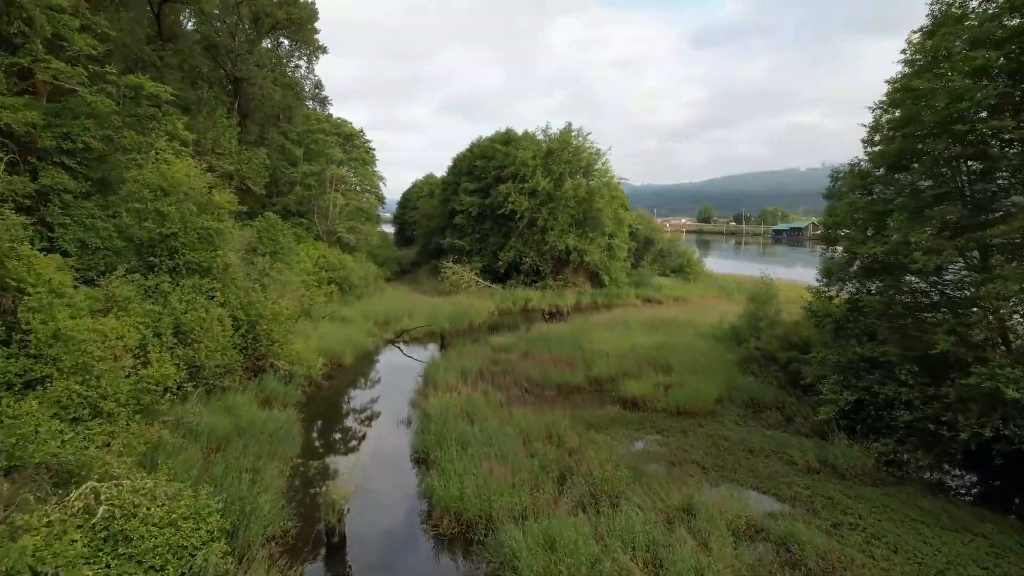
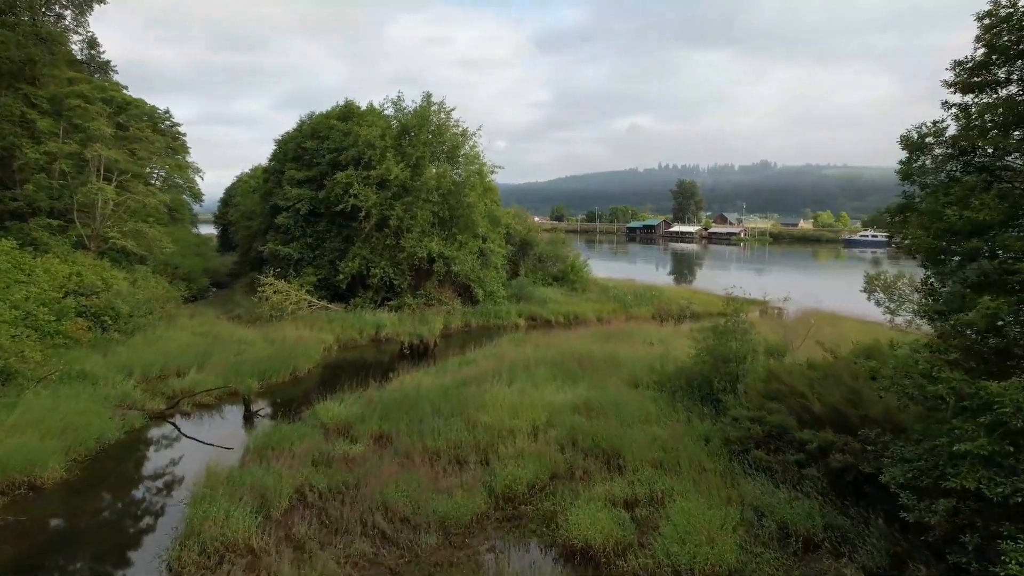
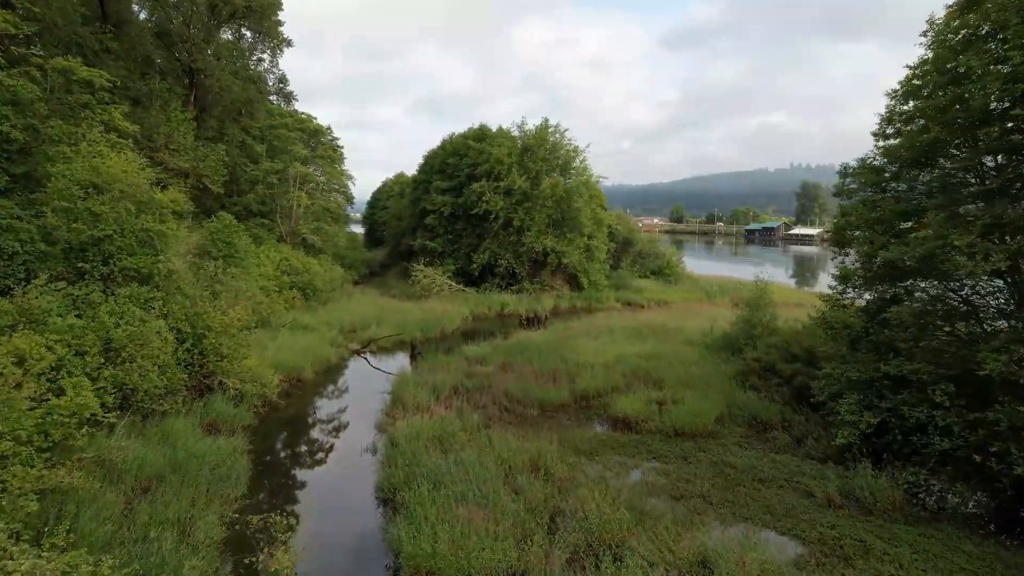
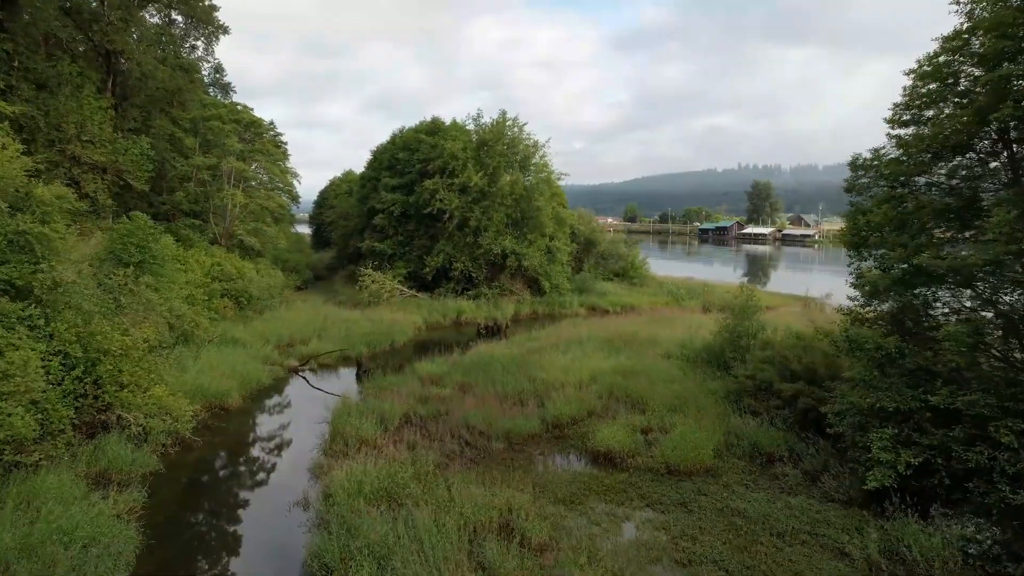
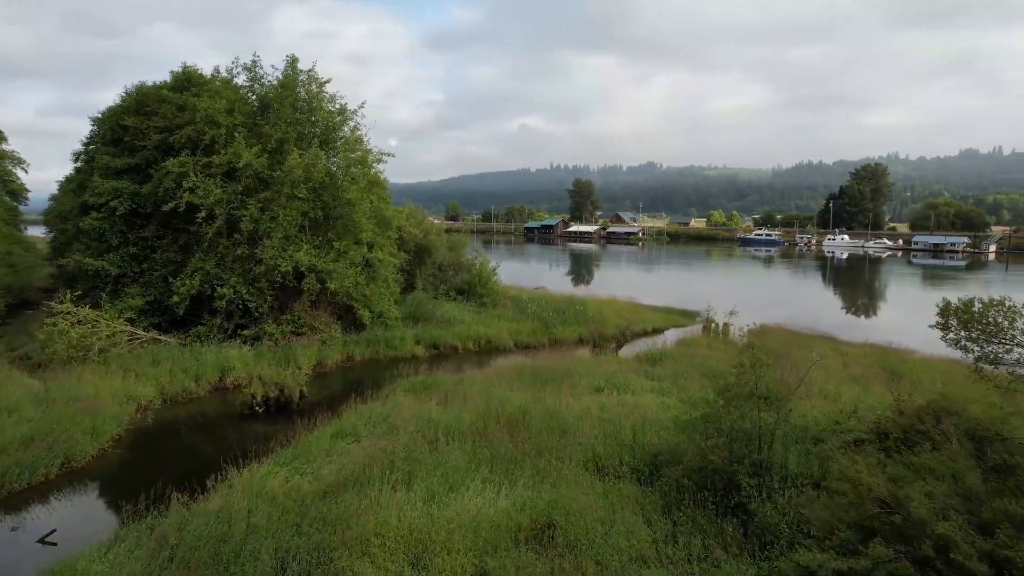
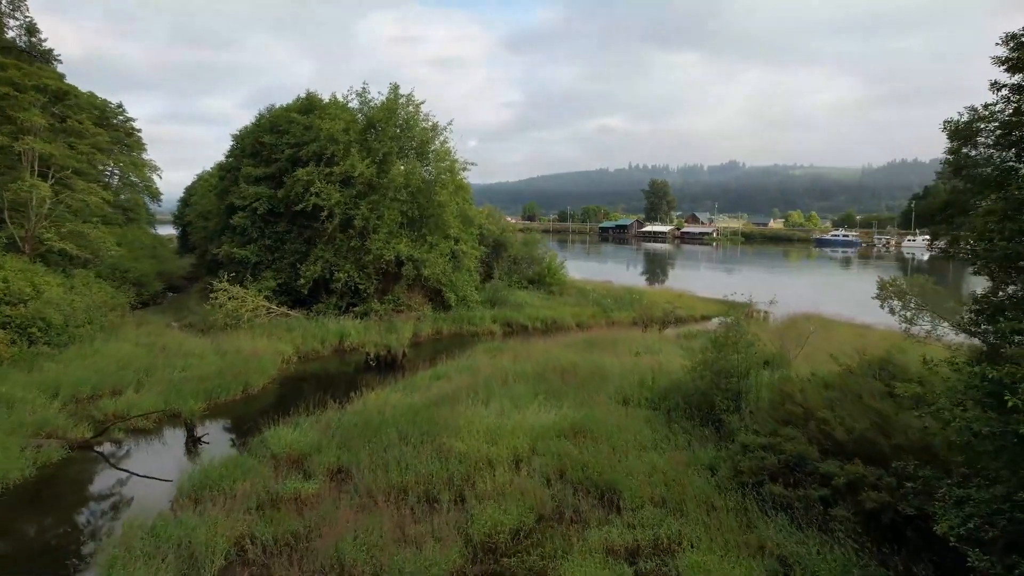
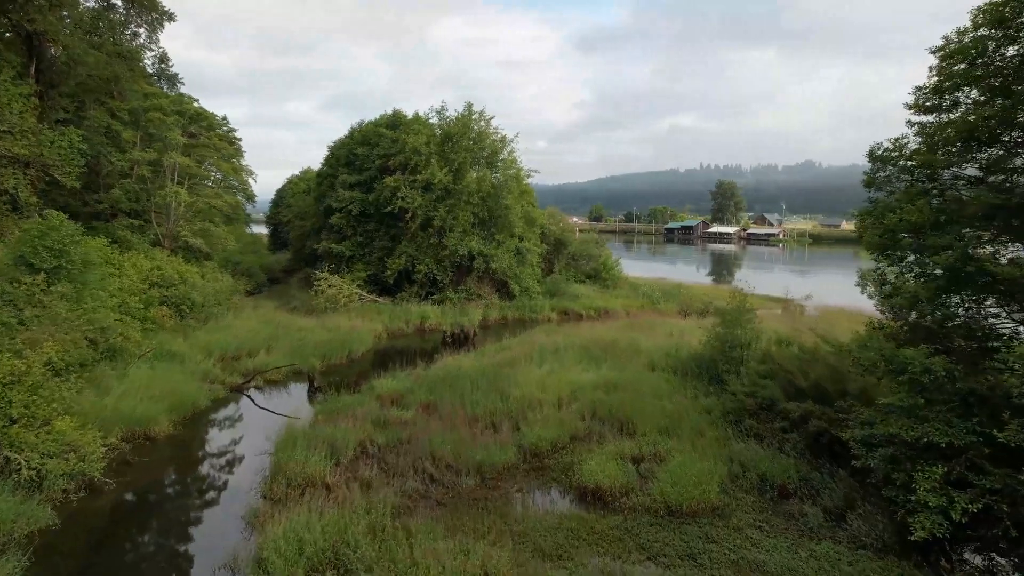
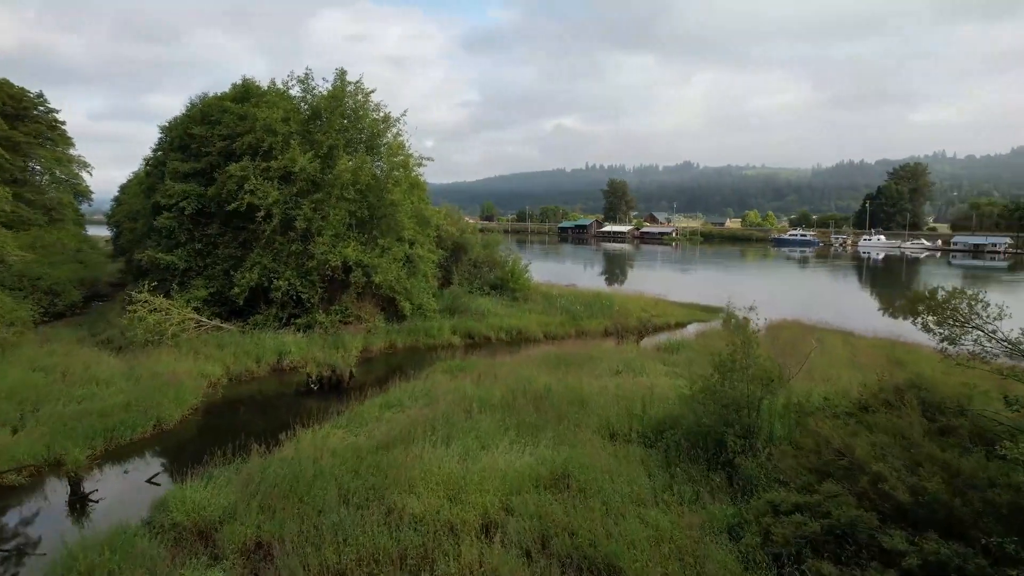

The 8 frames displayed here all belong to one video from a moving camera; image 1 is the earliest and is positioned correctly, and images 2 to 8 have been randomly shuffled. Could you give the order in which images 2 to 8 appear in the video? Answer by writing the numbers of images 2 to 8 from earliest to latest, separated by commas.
3, 4, 7, 2, 6, 8, 5
